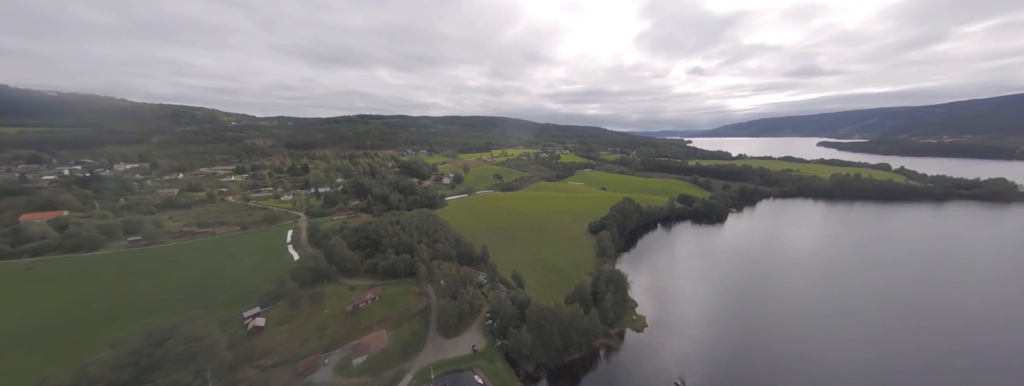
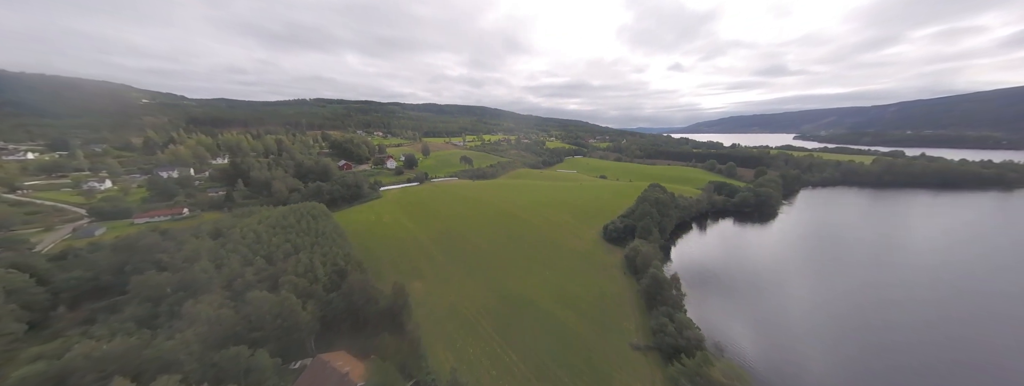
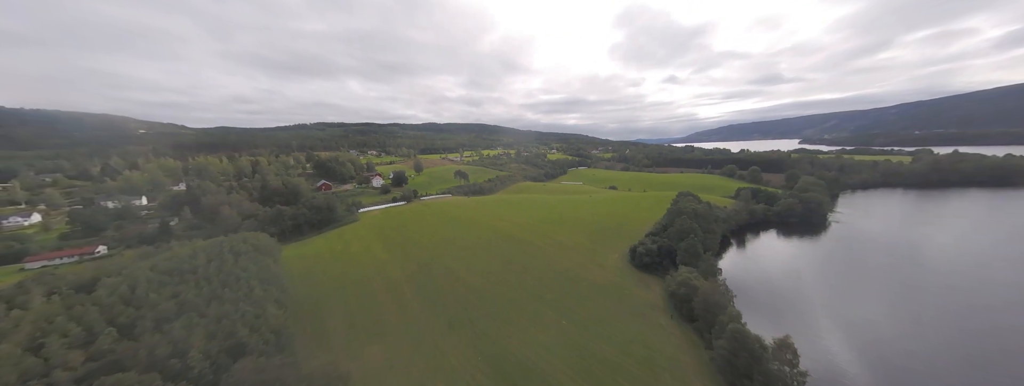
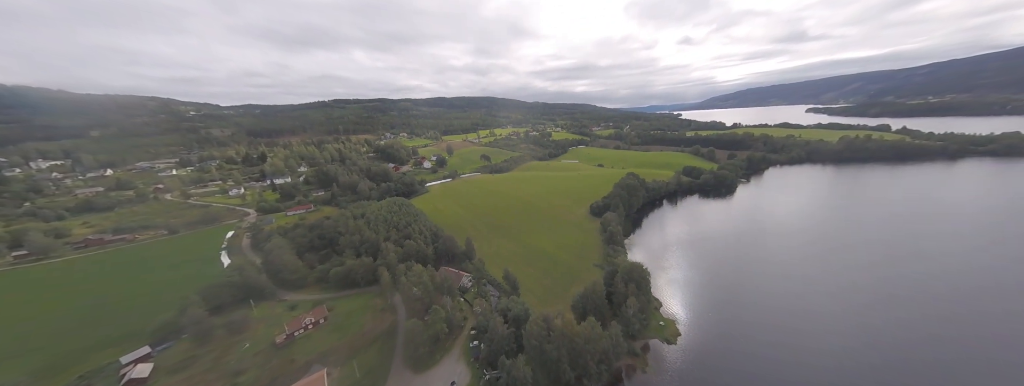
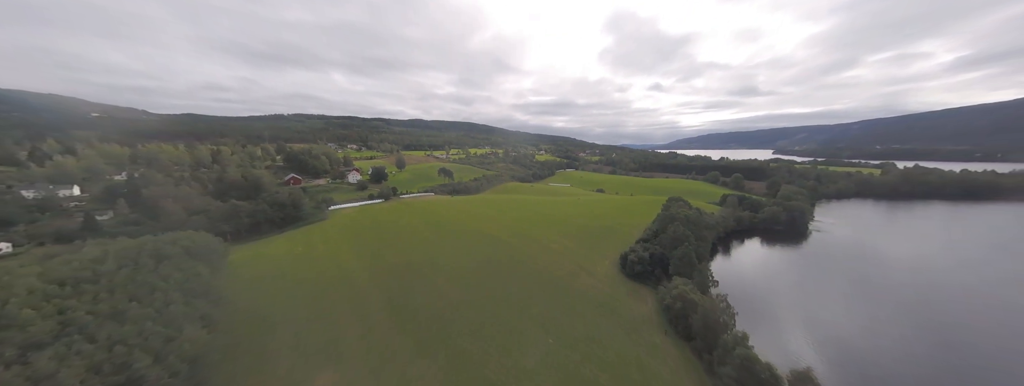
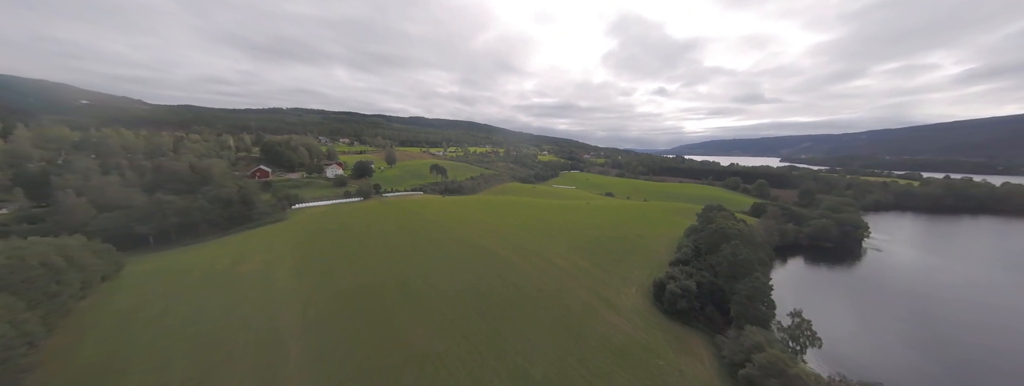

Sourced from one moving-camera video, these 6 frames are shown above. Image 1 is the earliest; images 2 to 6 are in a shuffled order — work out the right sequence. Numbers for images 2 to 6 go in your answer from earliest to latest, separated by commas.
4, 2, 3, 5, 6
